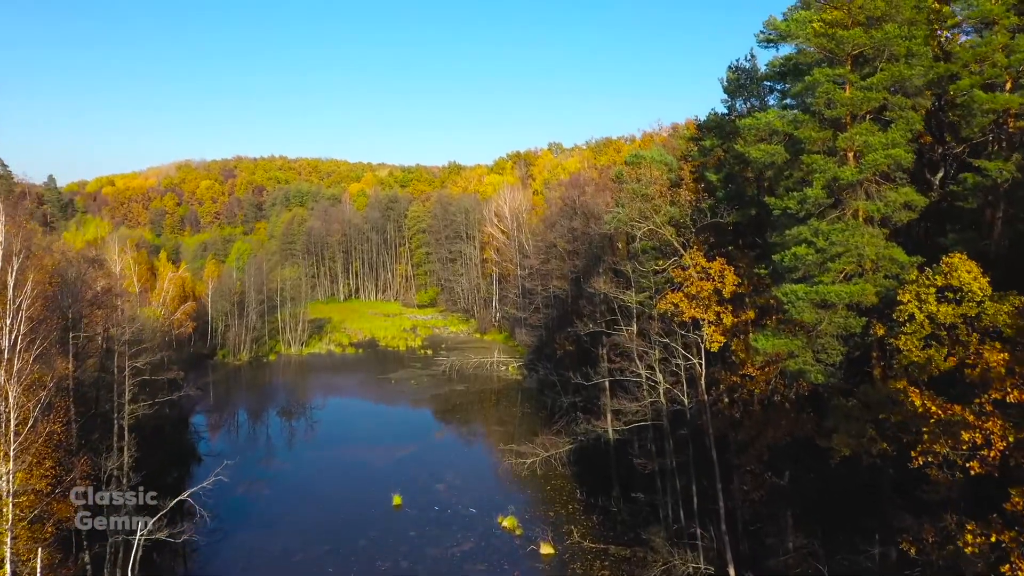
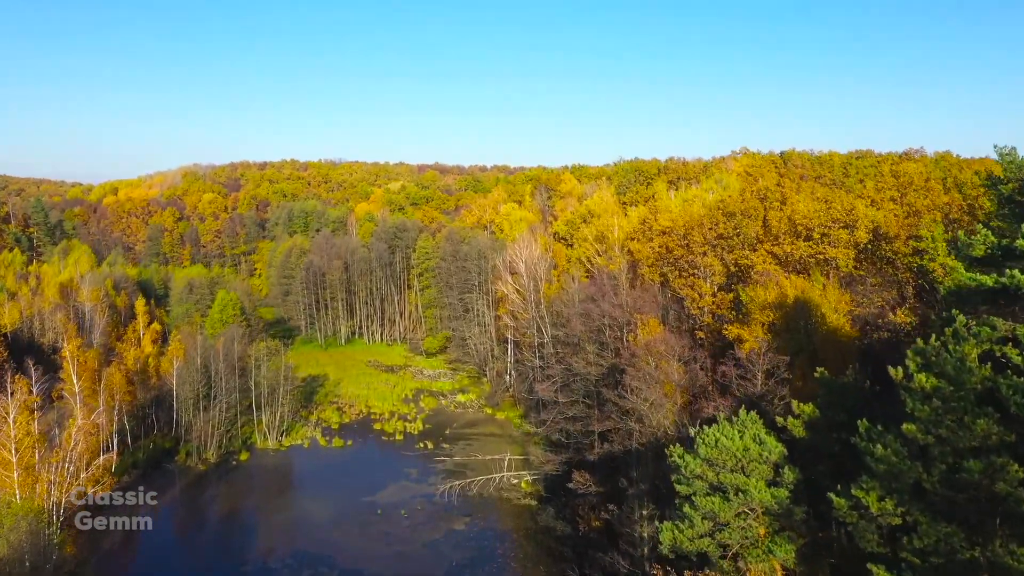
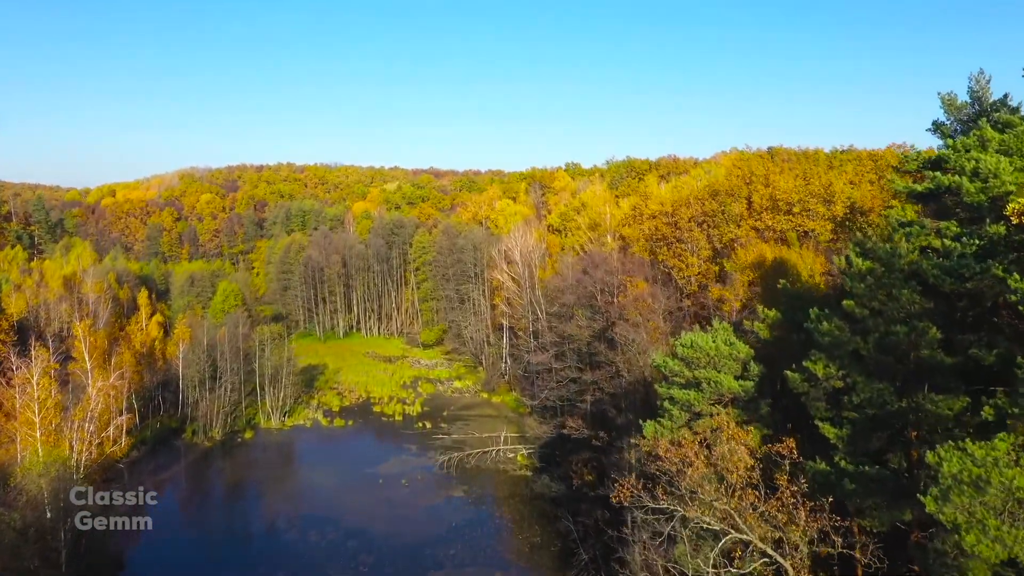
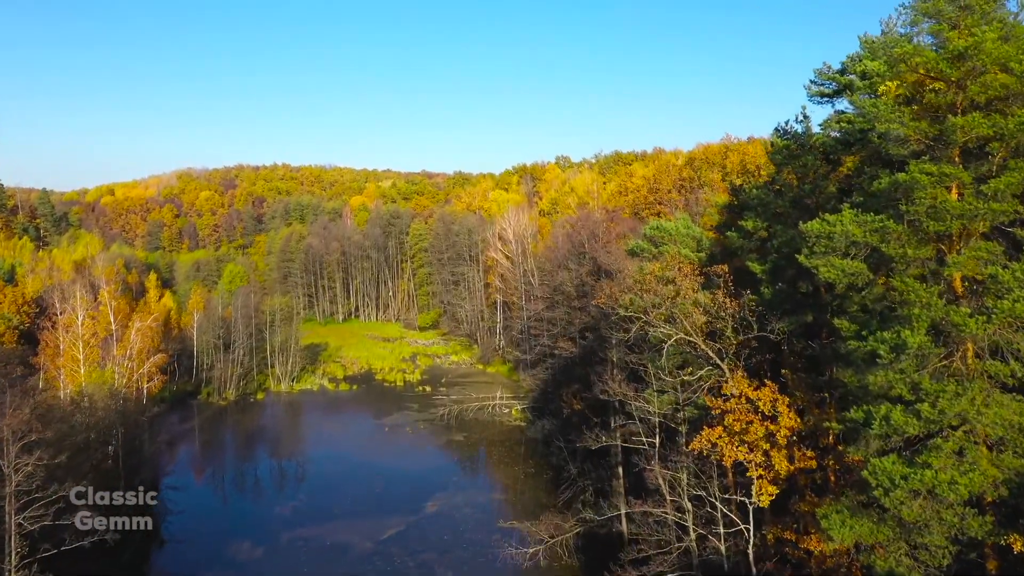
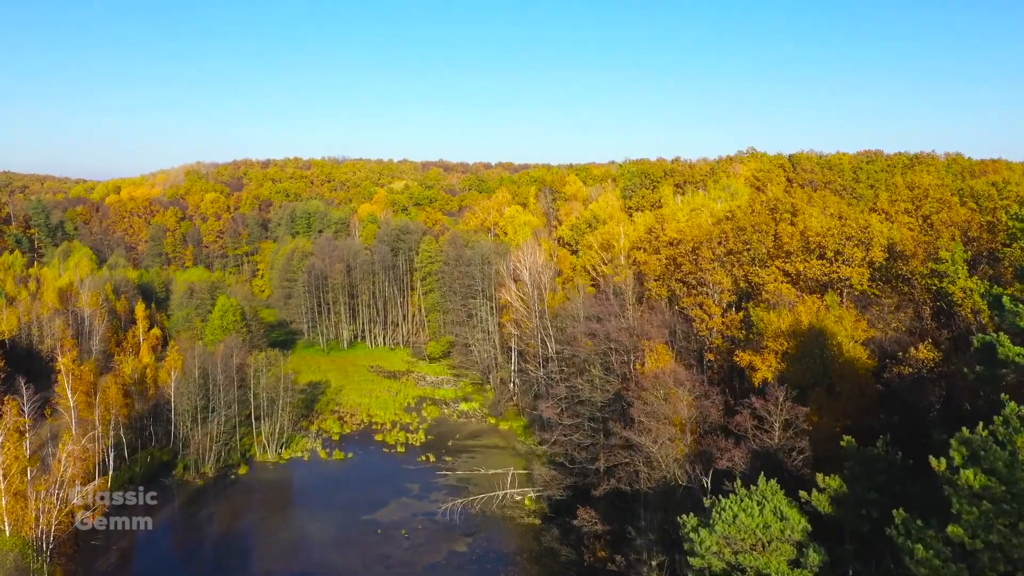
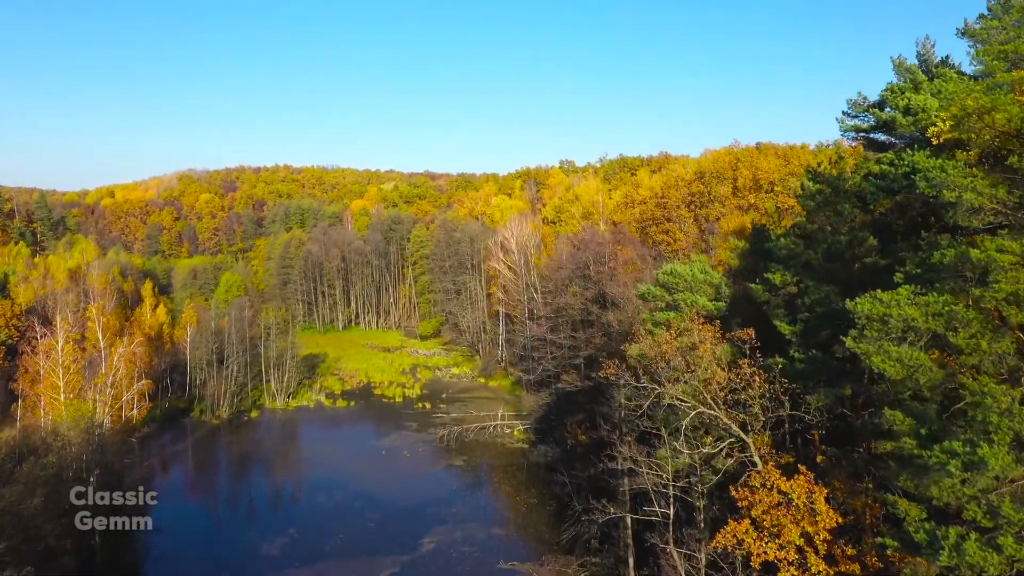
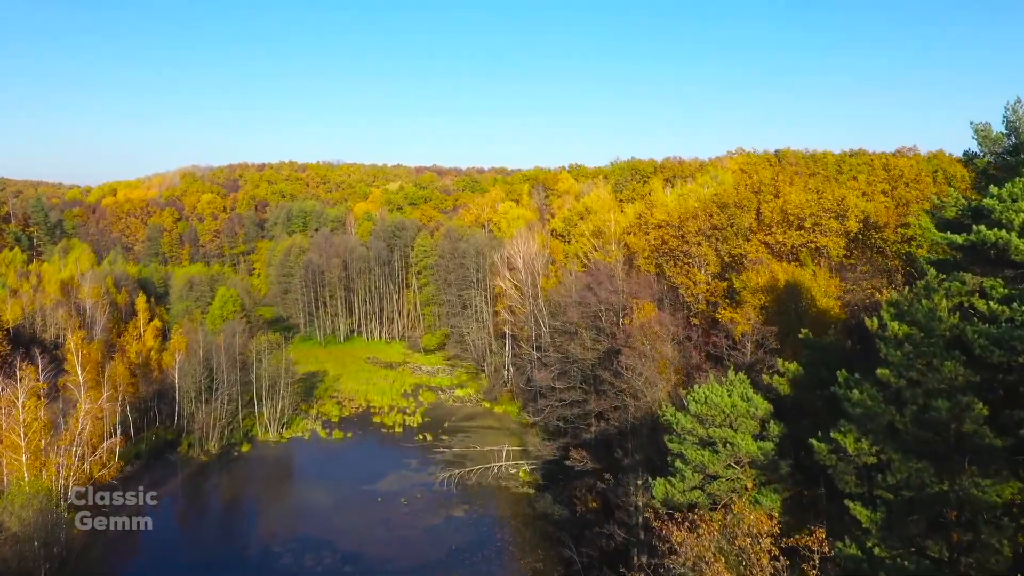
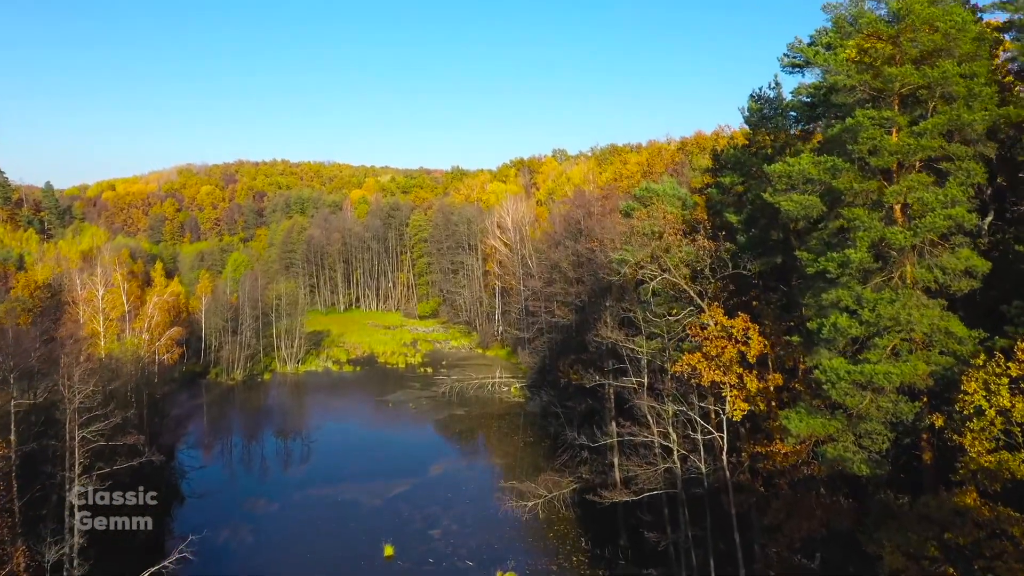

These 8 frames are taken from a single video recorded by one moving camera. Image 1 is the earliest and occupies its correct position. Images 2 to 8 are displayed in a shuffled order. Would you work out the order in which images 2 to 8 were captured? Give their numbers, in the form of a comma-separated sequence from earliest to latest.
8, 4, 6, 3, 7, 2, 5
